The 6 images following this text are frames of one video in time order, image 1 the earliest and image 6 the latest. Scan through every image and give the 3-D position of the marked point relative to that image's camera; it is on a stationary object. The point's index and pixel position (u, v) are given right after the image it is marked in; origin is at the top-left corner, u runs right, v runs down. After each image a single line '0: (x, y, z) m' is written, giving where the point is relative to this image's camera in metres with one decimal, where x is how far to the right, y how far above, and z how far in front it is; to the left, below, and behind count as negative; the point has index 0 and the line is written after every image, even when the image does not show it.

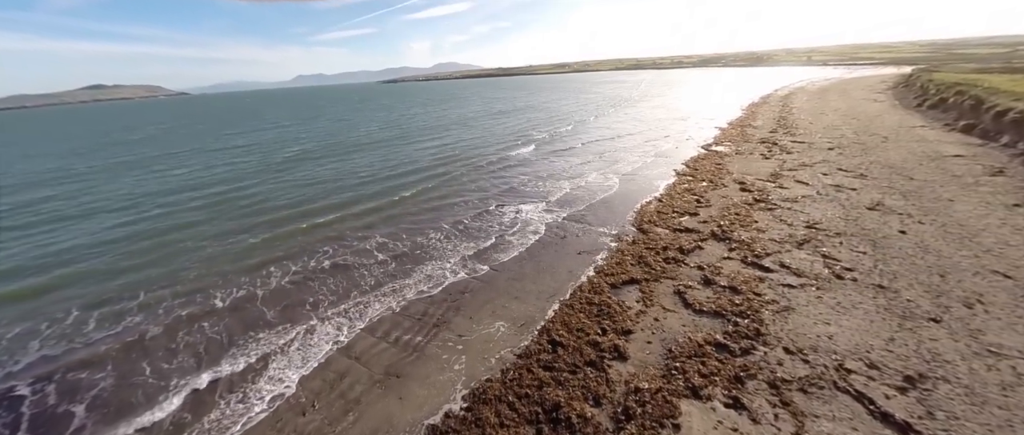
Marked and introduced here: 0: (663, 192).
0: (+8.5, +1.5, +18.0) m
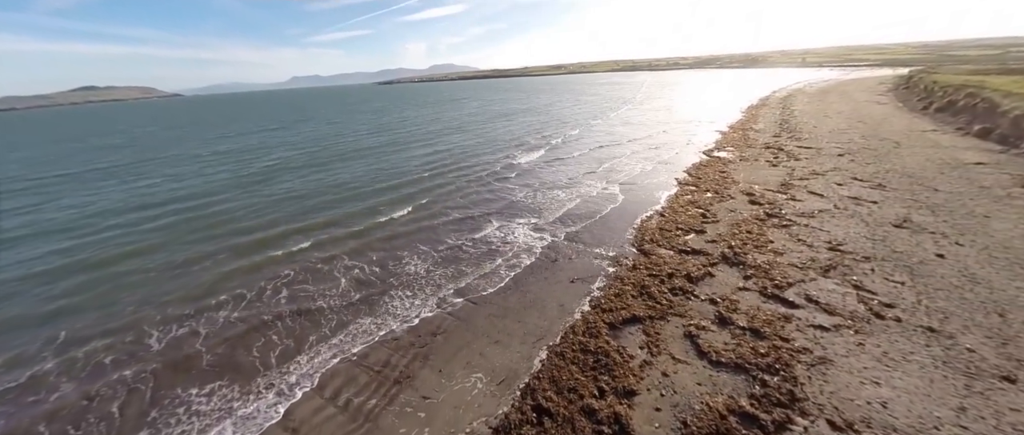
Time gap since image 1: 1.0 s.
0: (+7.9, +0.7, +16.4) m
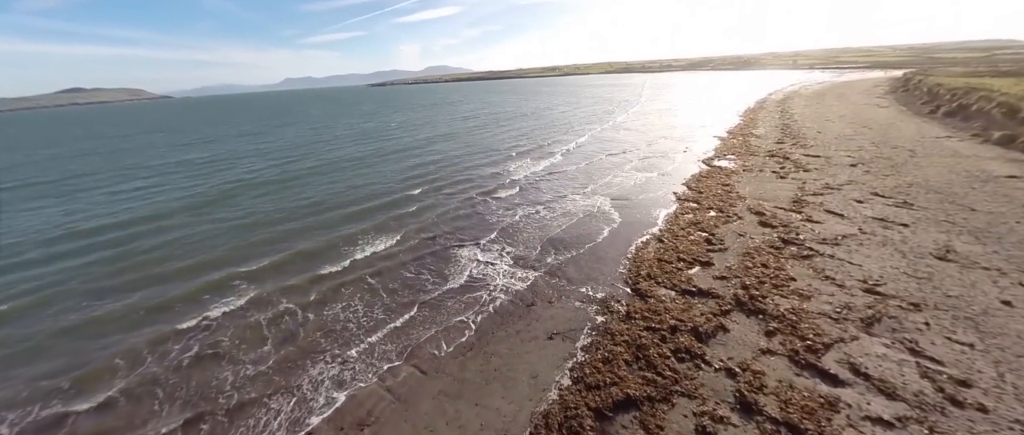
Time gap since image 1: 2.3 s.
0: (+6.8, -0.4, +14.3) m
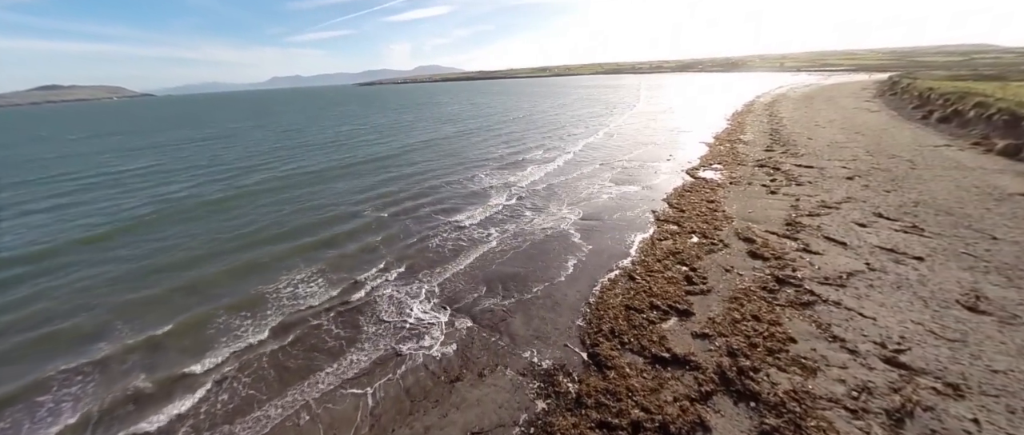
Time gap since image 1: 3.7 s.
0: (+4.7, -1.5, +12.1) m
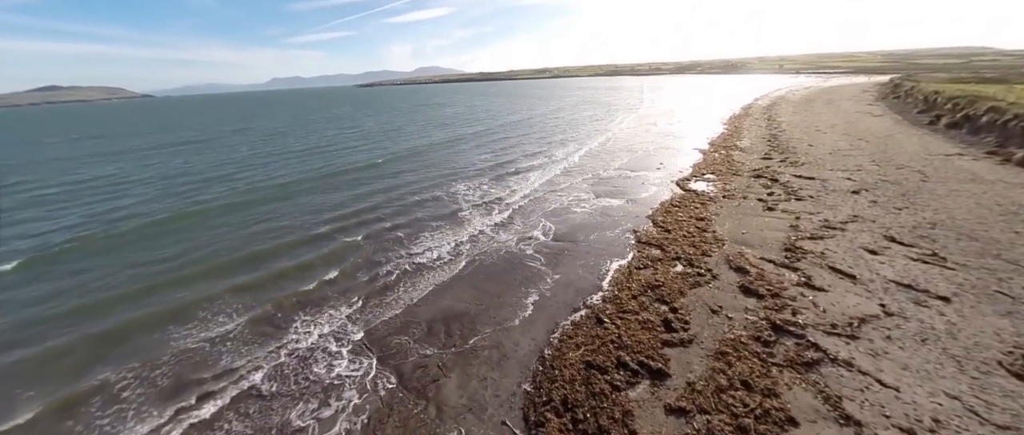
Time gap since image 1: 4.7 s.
0: (+3.2, -2.3, +10.3) m
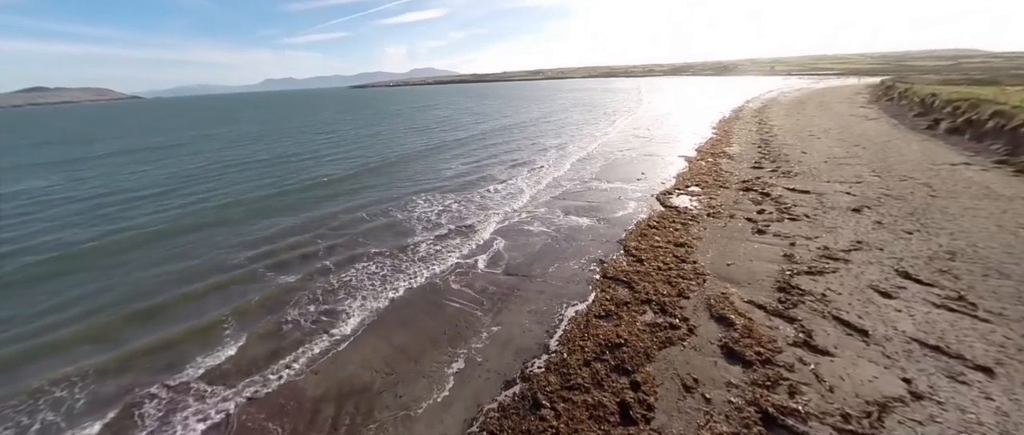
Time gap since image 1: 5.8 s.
0: (+1.2, -3.4, +8.1) m
